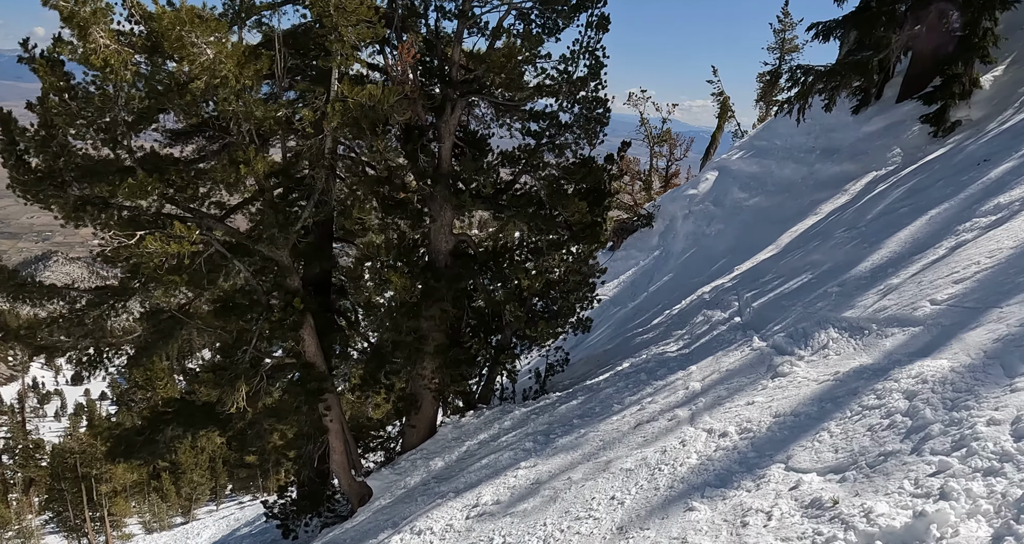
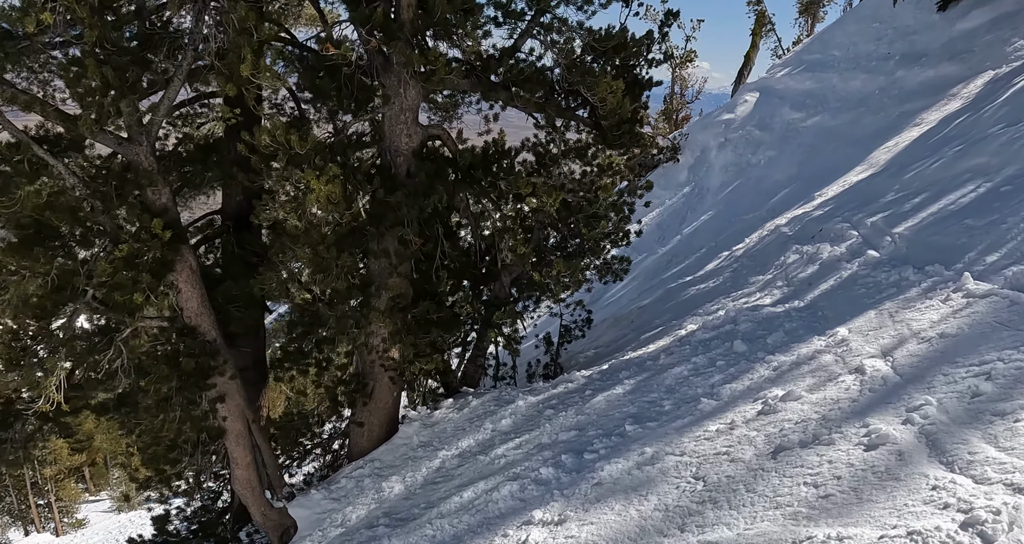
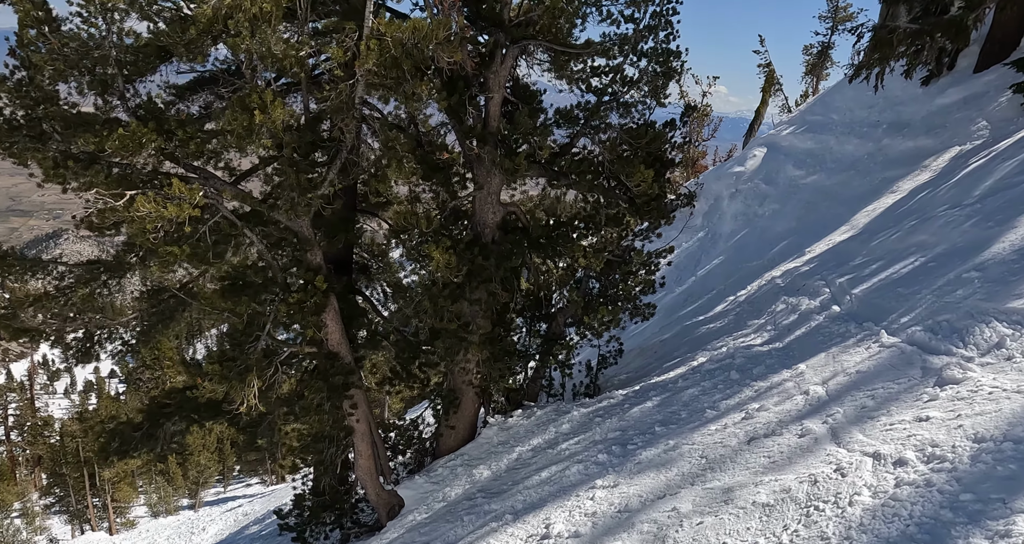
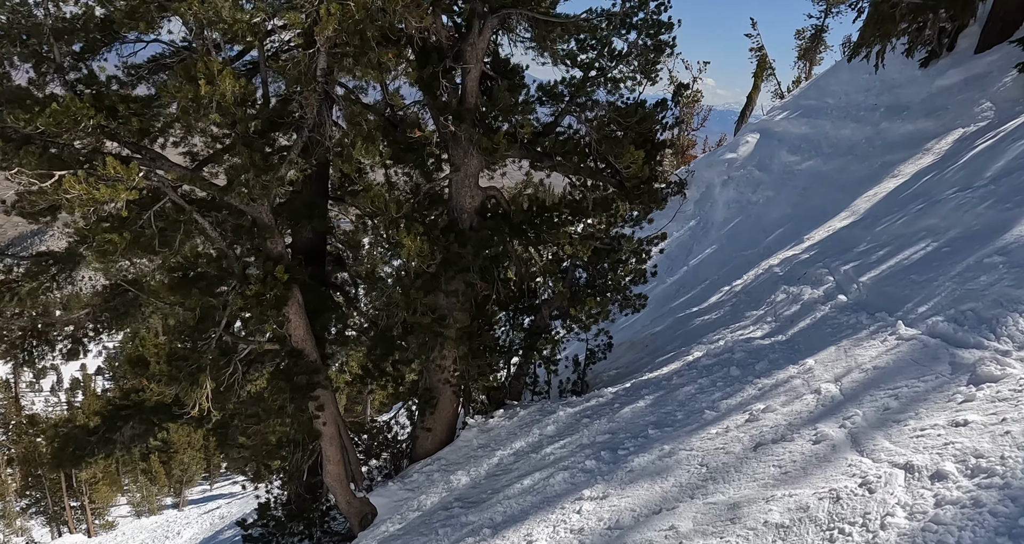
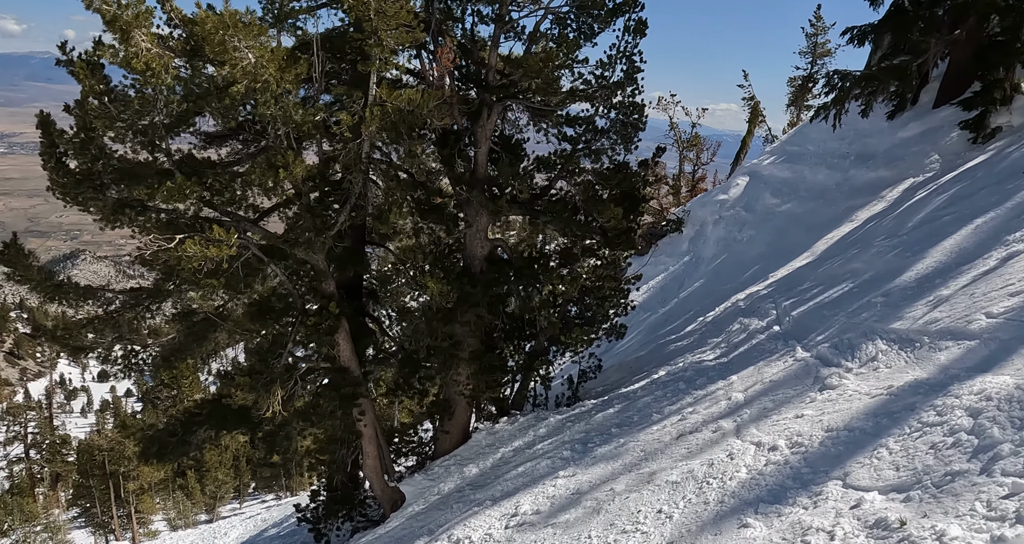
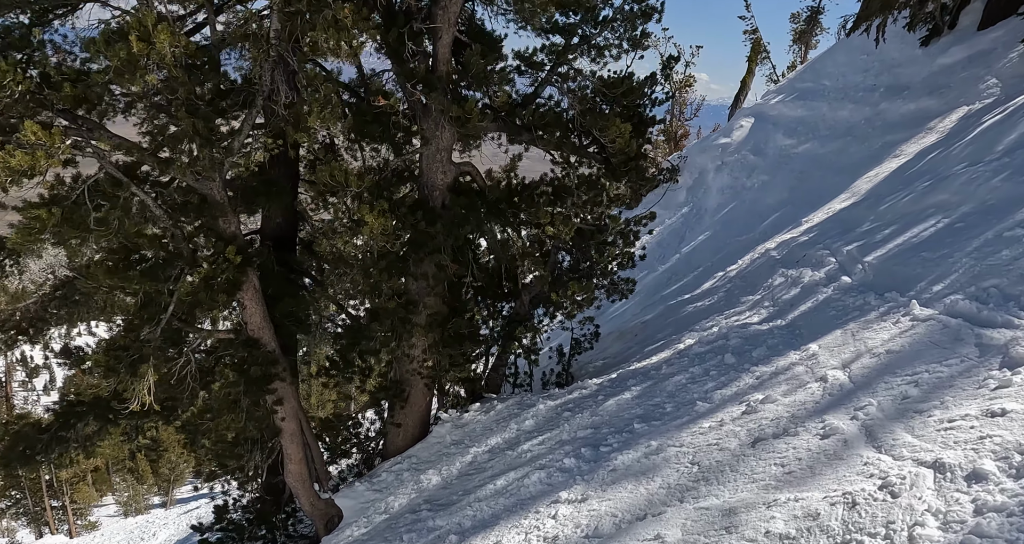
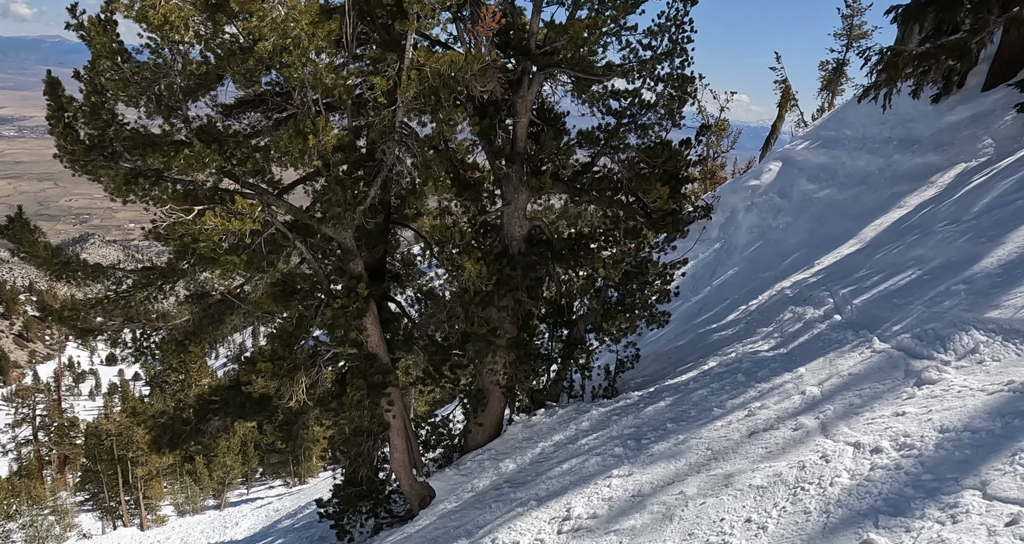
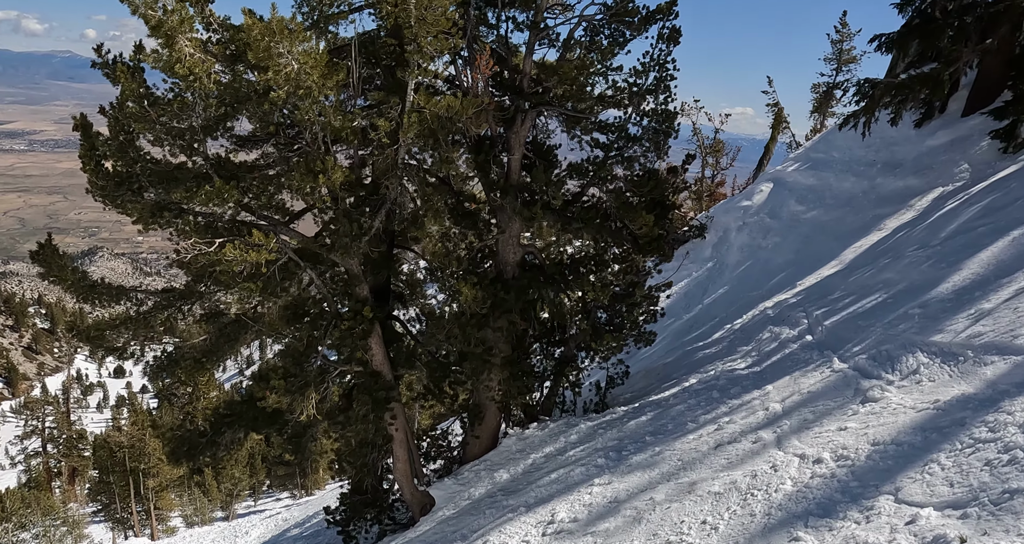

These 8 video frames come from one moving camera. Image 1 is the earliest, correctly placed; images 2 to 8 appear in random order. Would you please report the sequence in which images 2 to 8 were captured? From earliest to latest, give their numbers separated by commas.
5, 8, 7, 3, 4, 6, 2
